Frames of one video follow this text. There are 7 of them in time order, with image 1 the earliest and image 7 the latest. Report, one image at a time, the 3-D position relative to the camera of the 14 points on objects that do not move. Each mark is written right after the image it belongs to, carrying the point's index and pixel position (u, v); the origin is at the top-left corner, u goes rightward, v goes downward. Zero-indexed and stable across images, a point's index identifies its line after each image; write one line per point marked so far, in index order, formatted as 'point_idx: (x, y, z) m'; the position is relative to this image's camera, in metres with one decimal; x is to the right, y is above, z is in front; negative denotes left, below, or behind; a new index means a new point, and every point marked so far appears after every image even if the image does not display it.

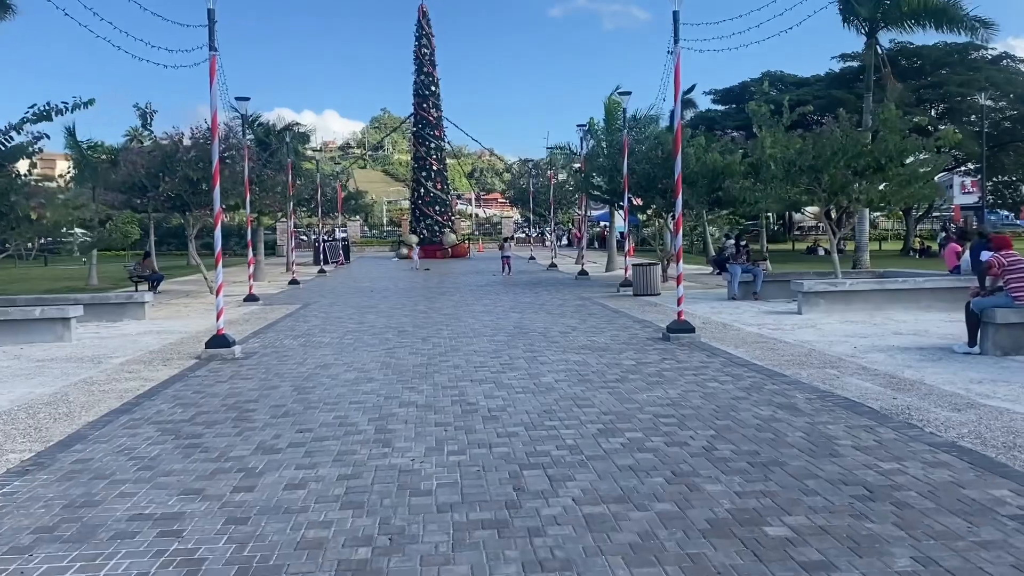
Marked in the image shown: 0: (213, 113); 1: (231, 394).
0: (-4.3, +2.5, +12.5) m
1: (-3.1, -1.2, +9.6) m
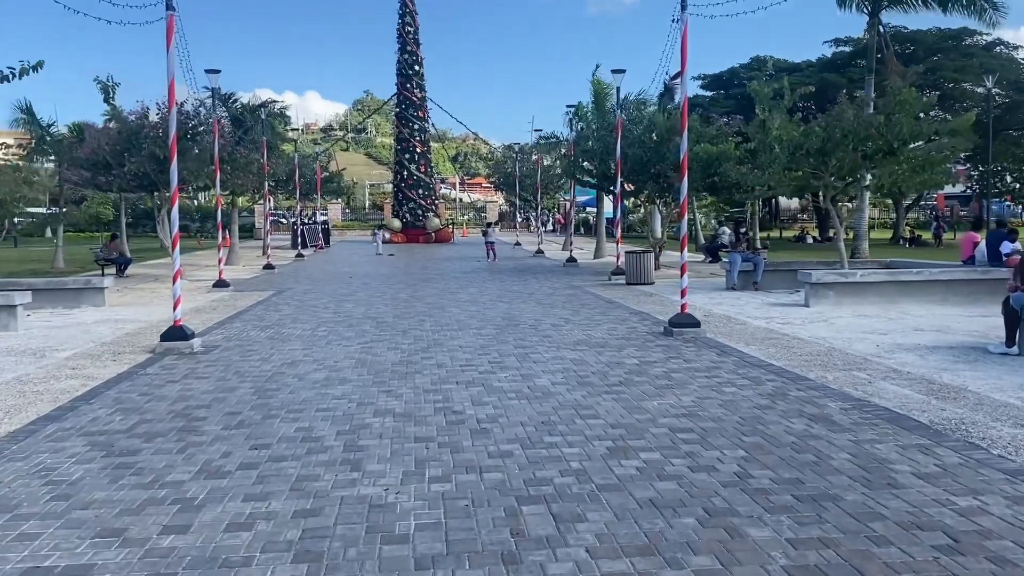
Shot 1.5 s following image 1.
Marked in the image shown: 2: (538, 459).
0: (-4.4, +2.7, +11.3) m
1: (-3.2, -1.0, +8.4) m
2: (+0.2, -1.2, +6.0) m
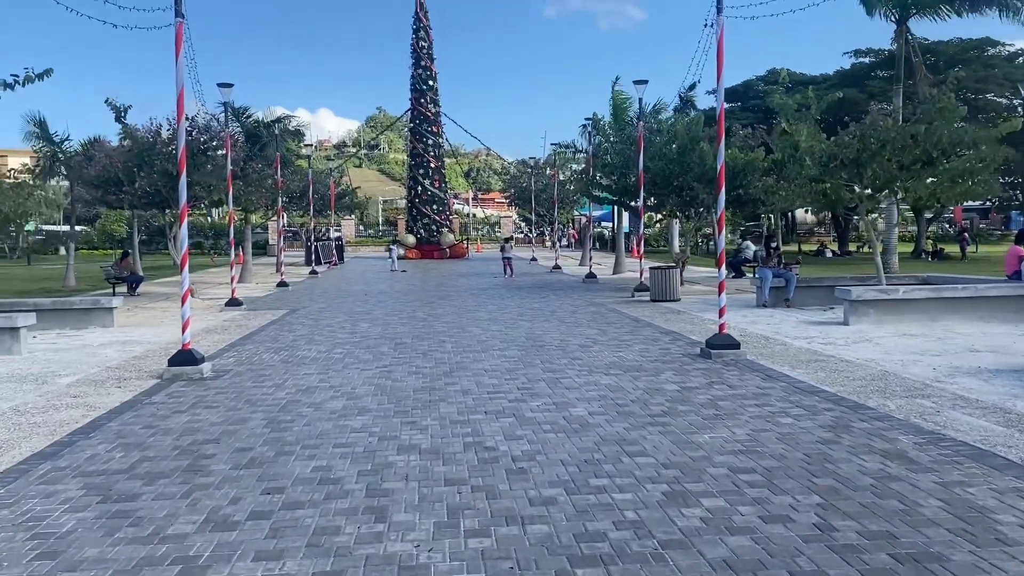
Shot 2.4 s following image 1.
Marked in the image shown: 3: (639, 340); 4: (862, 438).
0: (-4.1, +2.4, +10.7) m
1: (-2.9, -1.3, +7.8) m
2: (+0.5, -1.3, +5.3) m
3: (+1.9, -0.8, +13.2) m
4: (+2.8, -1.2, +7.0) m
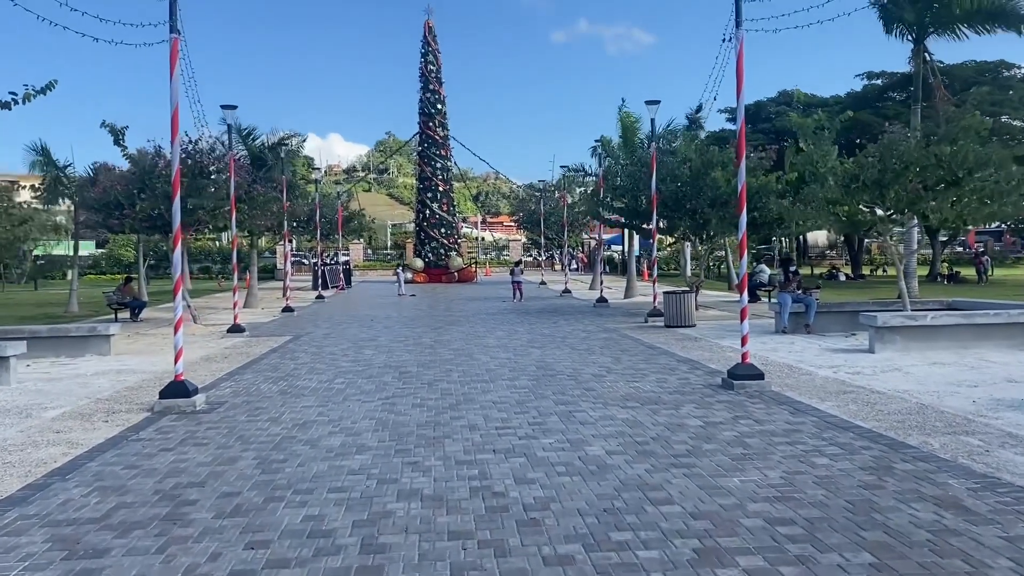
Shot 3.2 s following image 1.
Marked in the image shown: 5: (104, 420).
0: (-3.9, +2.1, +10.2) m
1: (-2.8, -1.5, +7.2) m
2: (+0.5, -1.5, +4.7) m
3: (+2.1, -1.2, +12.5) m
4: (+2.9, -1.4, +6.3) m
5: (-4.5, -1.5, +9.6) m
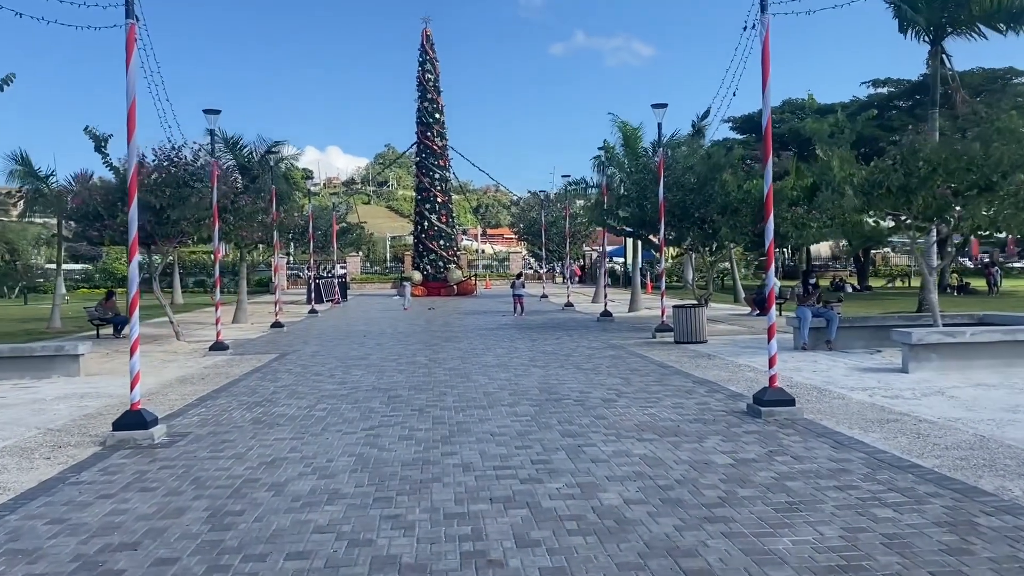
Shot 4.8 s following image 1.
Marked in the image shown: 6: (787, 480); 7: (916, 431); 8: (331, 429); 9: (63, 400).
0: (-4.0, +1.9, +9.1) m
1: (-2.8, -1.6, +6.0) m
2: (+0.5, -1.6, +3.5) m
3: (+2.0, -1.4, +11.4) m
4: (+2.9, -1.5, +5.1) m
5: (-4.5, -1.6, +8.4) m
6: (+2.1, -1.5, +6.8) m
7: (+3.9, -1.4, +8.4) m
8: (-2.0, -1.5, +9.5) m
9: (-6.4, -1.6, +12.4) m
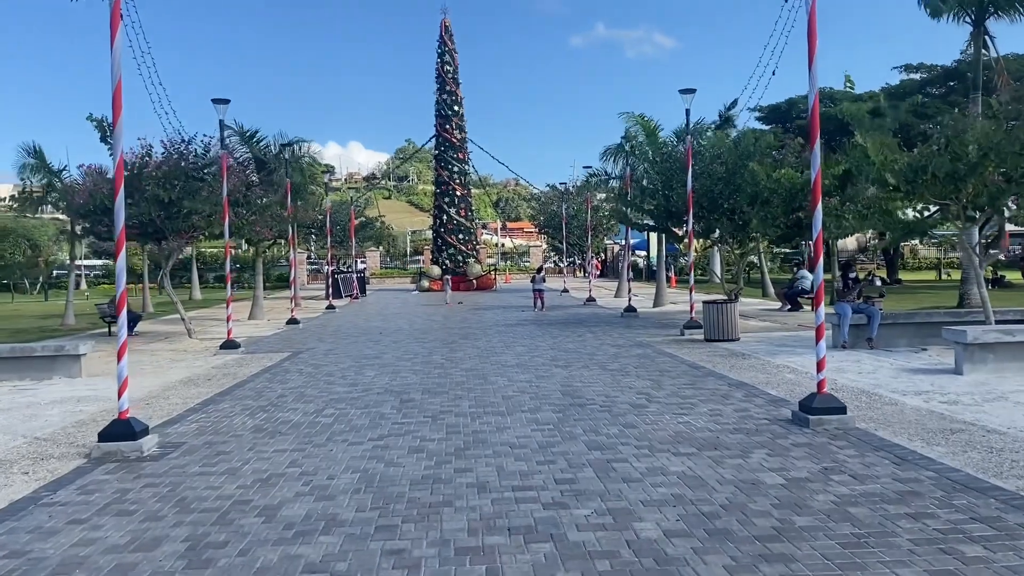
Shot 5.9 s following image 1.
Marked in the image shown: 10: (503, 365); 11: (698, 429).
0: (-3.8, +1.9, +8.3) m
1: (-2.7, -1.6, +5.2) m
2: (+0.6, -1.6, +2.6) m
3: (+2.3, -1.3, +10.5) m
4: (+3.0, -1.5, +4.2) m
5: (-4.3, -1.6, +7.7) m
6: (+2.3, -1.5, +5.9) m
7: (+4.1, -1.3, +7.5) m
8: (-1.8, -1.5, +8.7) m
9: (-6.1, -1.6, +11.8) m
10: (-0.1, -1.3, +14.1) m
11: (+1.8, -1.4, +8.5) m
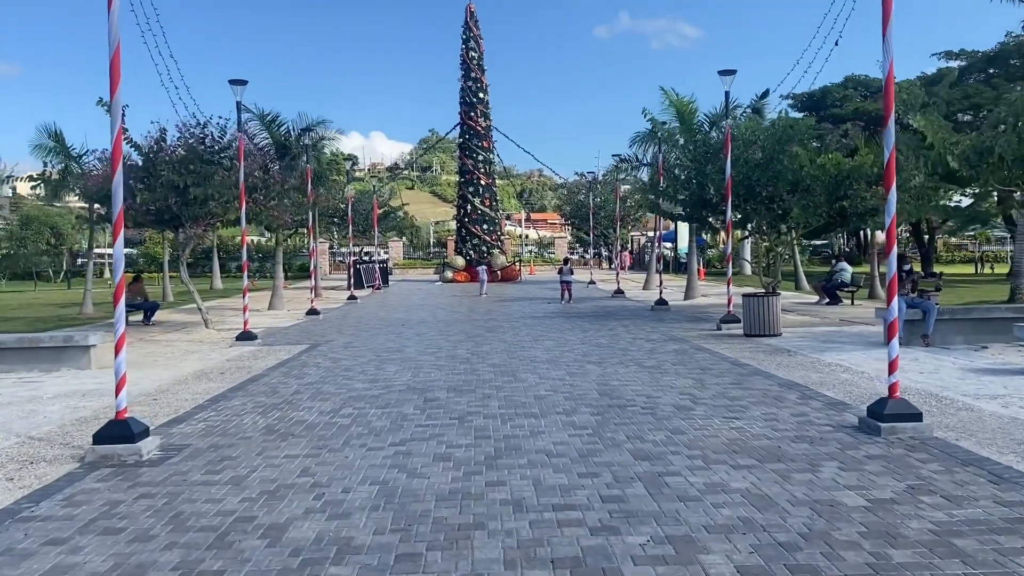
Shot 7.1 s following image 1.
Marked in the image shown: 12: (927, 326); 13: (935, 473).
0: (-3.4, +2.0, +7.5) m
1: (-2.4, -1.6, +4.5) m
2: (+0.7, -1.5, +1.8) m
3: (+2.7, -1.2, +9.6) m
4: (+3.2, -1.5, +3.3) m
5: (-4.0, -1.5, +7.0) m
6: (+2.5, -1.4, +5.0) m
7: (+4.4, -1.3, +6.6) m
8: (-1.4, -1.4, +7.9) m
9: (-5.7, -1.4, +11.1) m
10: (+0.3, -1.1, +13.3) m
11: (+2.1, -1.3, +7.7) m
12: (+6.5, -0.6, +13.8) m
13: (+3.1, -1.3, +6.3) m
